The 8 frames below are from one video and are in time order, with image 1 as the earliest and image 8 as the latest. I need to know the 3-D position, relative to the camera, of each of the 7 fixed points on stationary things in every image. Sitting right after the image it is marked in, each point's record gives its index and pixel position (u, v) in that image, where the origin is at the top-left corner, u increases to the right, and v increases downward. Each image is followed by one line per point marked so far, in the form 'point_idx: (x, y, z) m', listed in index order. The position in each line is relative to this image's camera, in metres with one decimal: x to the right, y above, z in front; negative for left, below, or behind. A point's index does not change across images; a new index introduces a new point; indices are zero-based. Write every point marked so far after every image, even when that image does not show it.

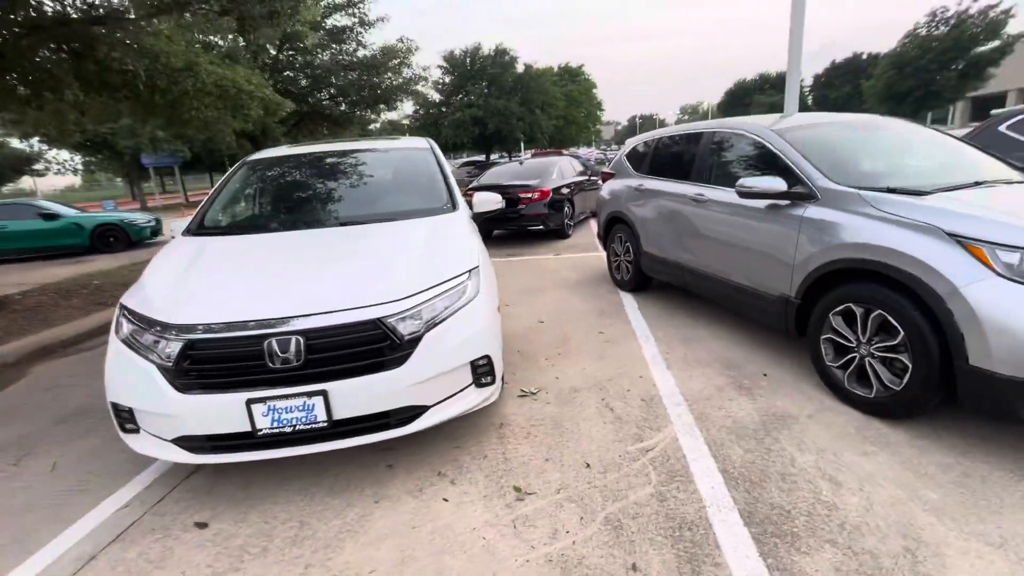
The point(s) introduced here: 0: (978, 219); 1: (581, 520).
0: (+2.4, +0.3, +2.4) m
1: (+0.3, -1.1, +2.2) m
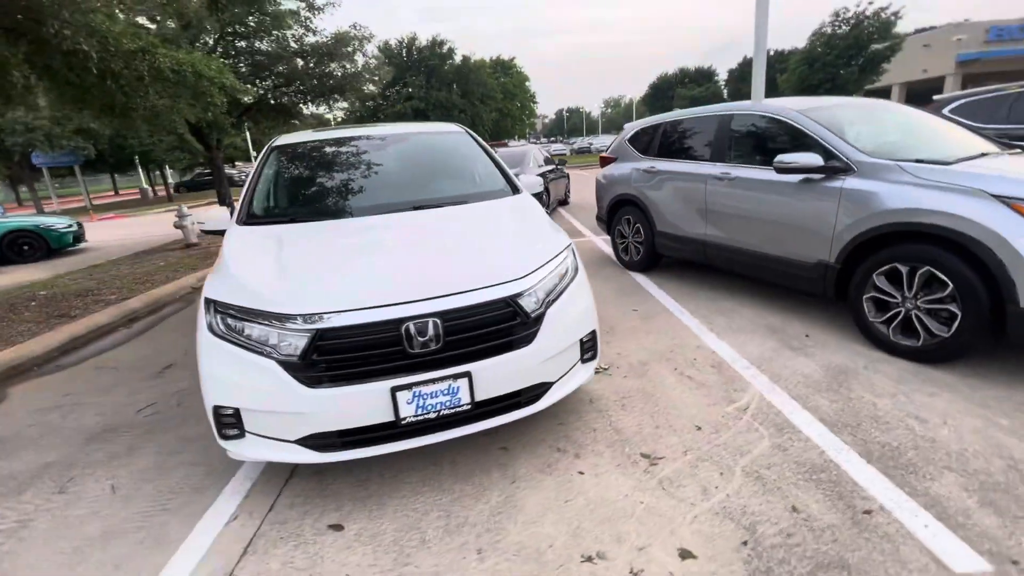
0: (+3.0, +0.6, +2.8) m
1: (+1.0, -0.9, +2.3) m
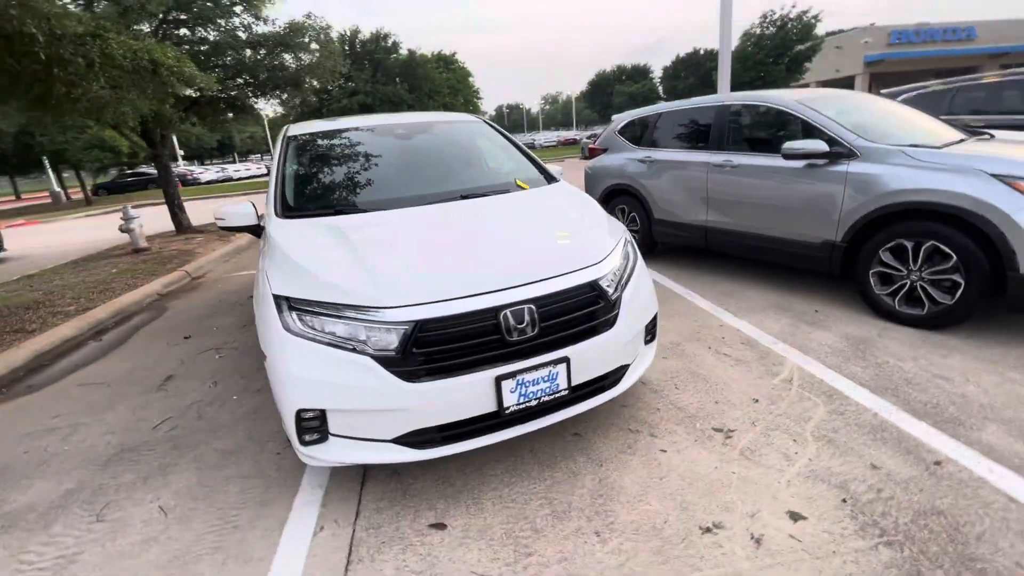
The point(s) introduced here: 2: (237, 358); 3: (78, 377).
0: (+3.3, +0.8, +3.1) m
1: (+1.5, -0.8, +2.5) m
2: (-2.4, -0.6, +4.1) m
3: (-3.7, -0.8, +4.1) m
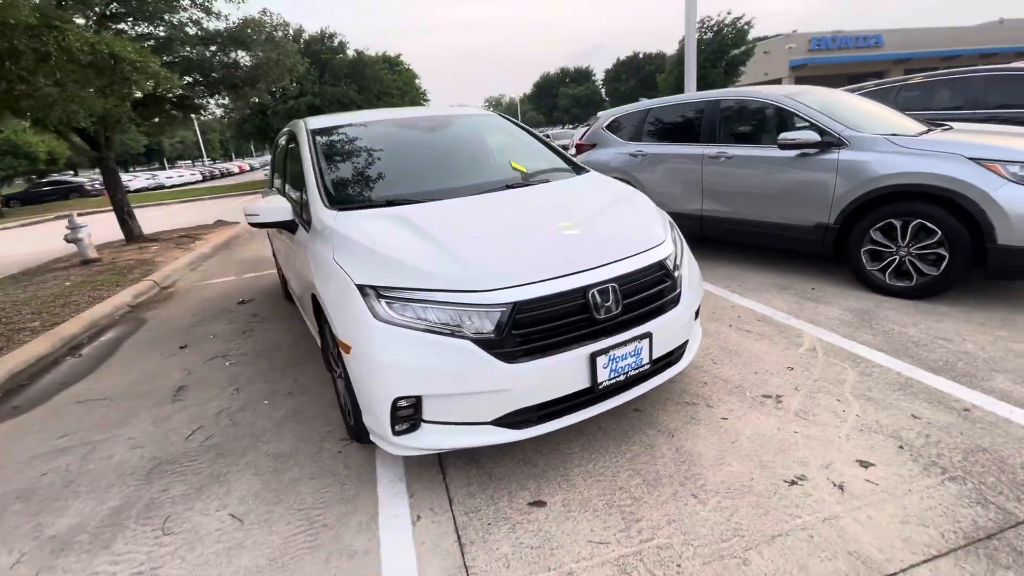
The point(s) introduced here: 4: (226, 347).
0: (+3.5, +1.0, +3.6) m
1: (+1.9, -0.6, +2.7) m
2: (-2.1, -0.6, +3.9) m
3: (-3.4, -0.8, +3.7) m
4: (-2.6, -0.5, +4.4) m
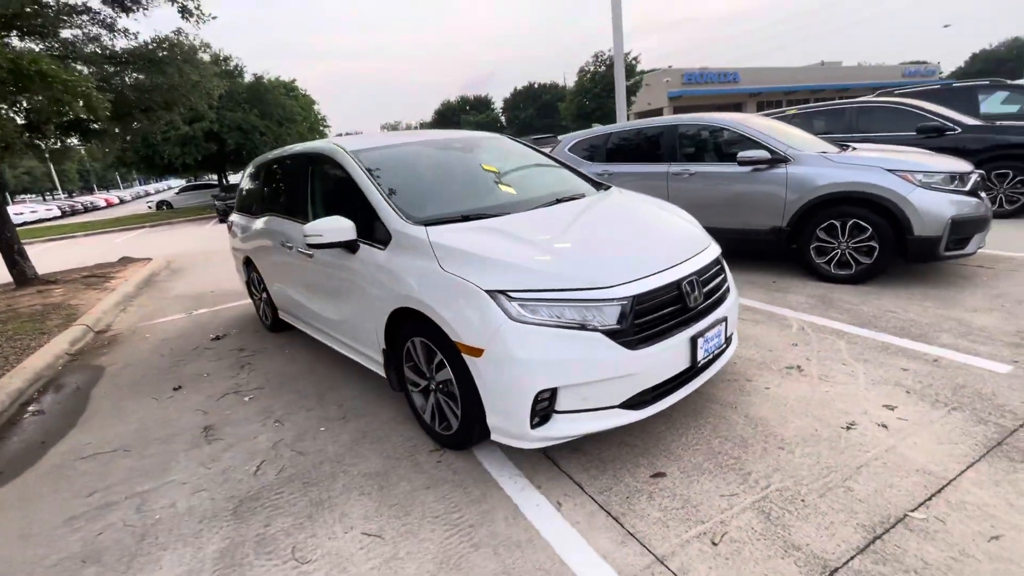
0: (+3.6, +1.2, +4.5) m
1: (+2.3, -0.5, +3.3) m
2: (-1.8, -0.8, +3.7) m
3: (-3.1, -1.1, +3.3) m
4: (-2.4, -0.8, +4.1) m
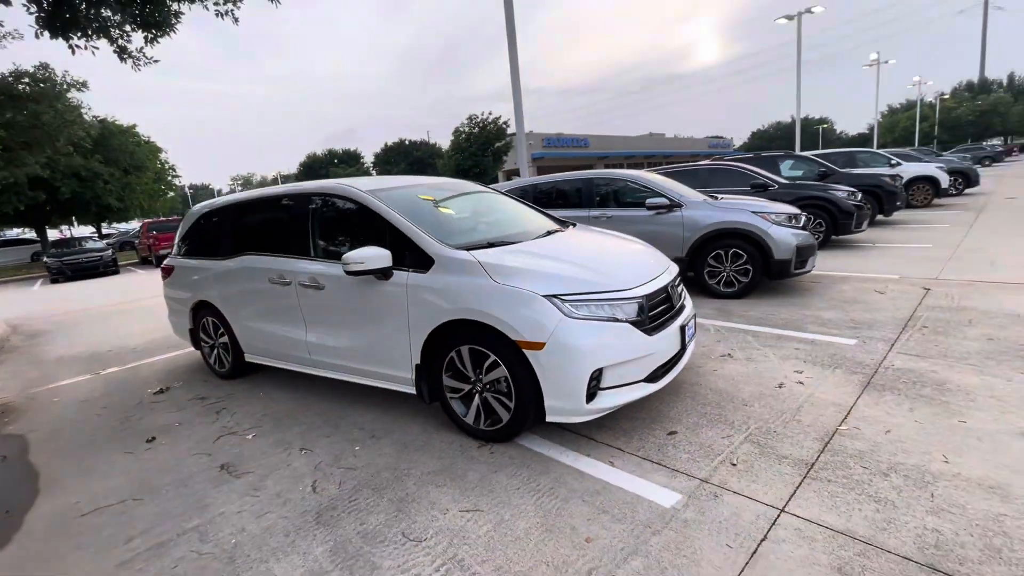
0: (+3.1, +1.1, +6.2) m
1: (+2.3, -0.6, +4.4) m
2: (-1.8, -1.1, +3.7) m
3: (-2.8, -1.4, +2.9) m
4: (-2.4, -1.1, +3.9) m
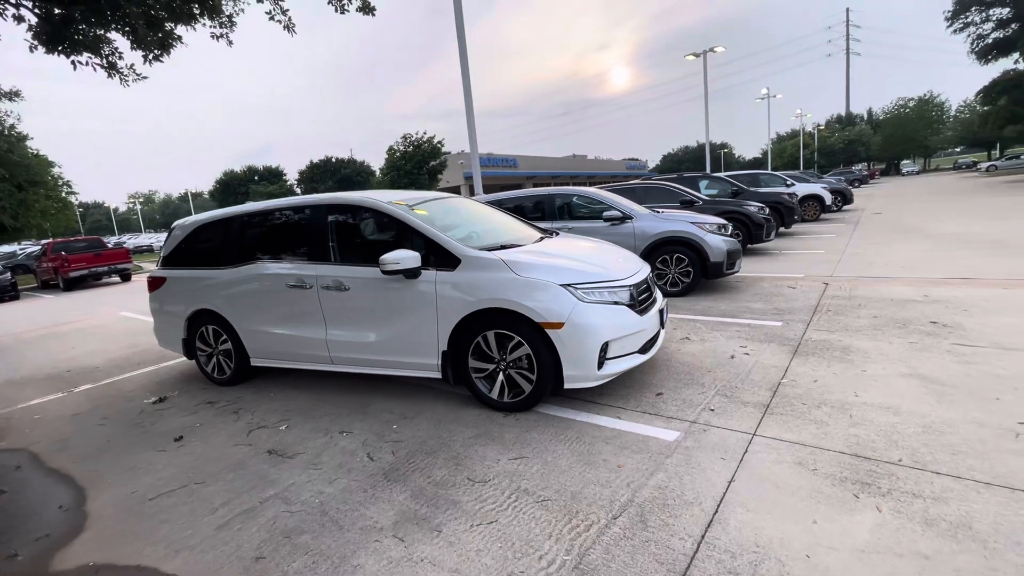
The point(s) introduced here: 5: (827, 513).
0: (+2.7, +1.1, +7.3) m
1: (+2.2, -0.5, +5.4) m
2: (-1.7, -1.1, +4.0) m
3: (-2.6, -1.4, +3.1) m
4: (-2.3, -1.2, +4.1) m
5: (+1.6, -1.1, +2.4) m
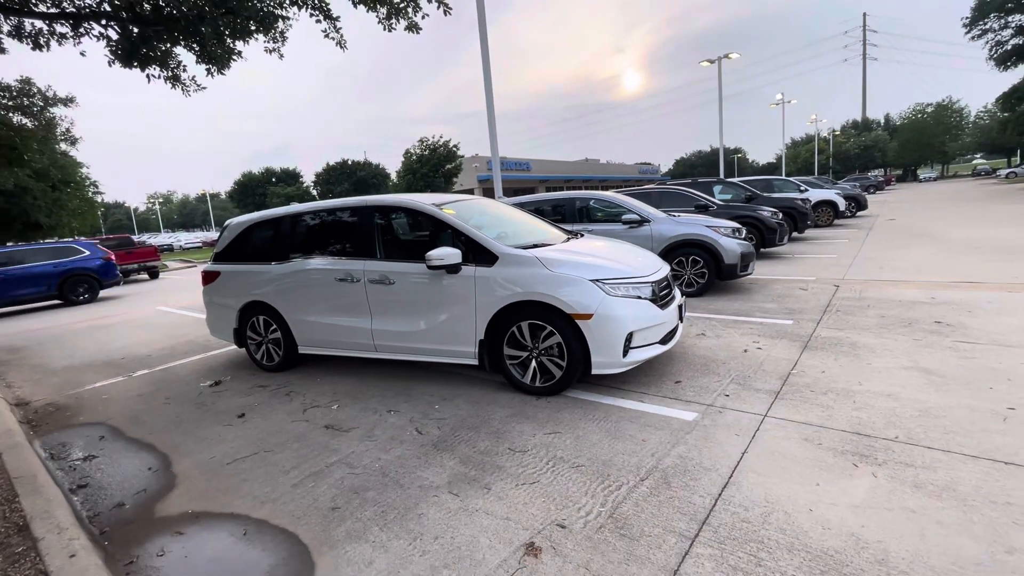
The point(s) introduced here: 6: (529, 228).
0: (+3.1, +1.1, +7.6) m
1: (+2.5, -0.5, +5.7) m
2: (-1.4, -1.1, +4.5) m
3: (-2.3, -1.3, +3.5) m
4: (-2.1, -1.1, +4.6) m
5: (+1.8, -1.1, +2.7) m
6: (+0.2, +0.7, +5.3) m
